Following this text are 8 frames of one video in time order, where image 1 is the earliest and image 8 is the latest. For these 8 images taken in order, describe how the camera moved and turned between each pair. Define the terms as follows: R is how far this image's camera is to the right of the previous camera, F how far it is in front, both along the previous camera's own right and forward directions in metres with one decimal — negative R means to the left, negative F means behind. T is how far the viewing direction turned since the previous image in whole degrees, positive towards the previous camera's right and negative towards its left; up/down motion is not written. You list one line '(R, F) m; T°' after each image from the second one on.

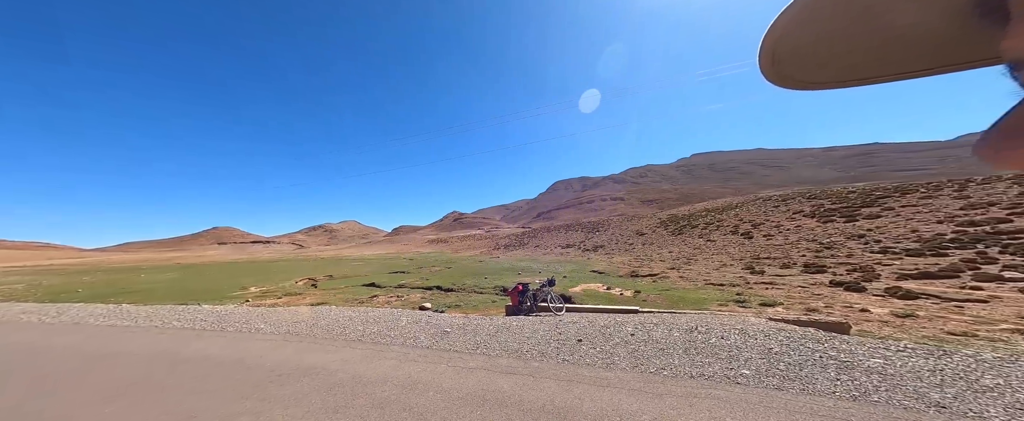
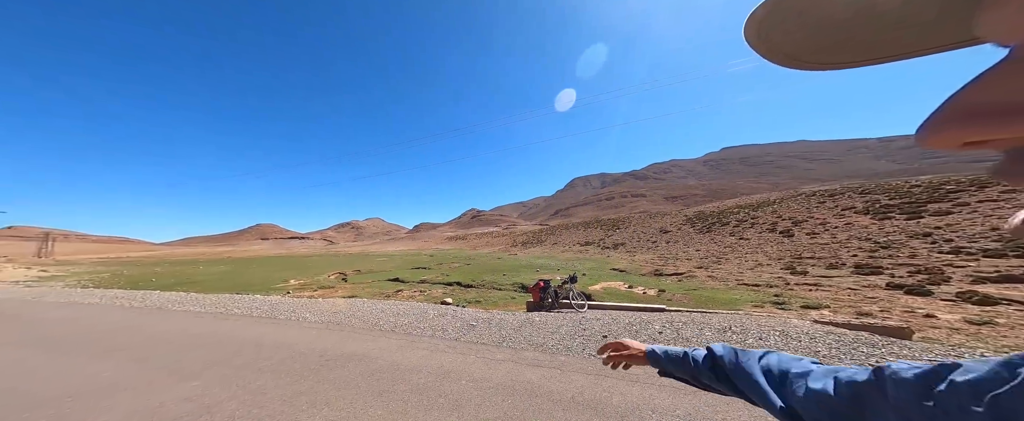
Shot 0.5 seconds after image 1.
(-0.1, -0.1) m; -5°
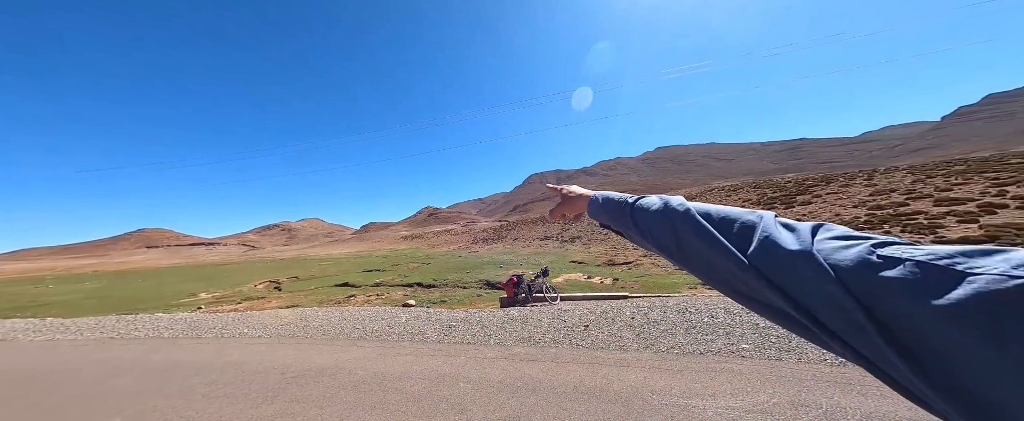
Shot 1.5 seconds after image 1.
(-0.7, +0.2) m; +9°
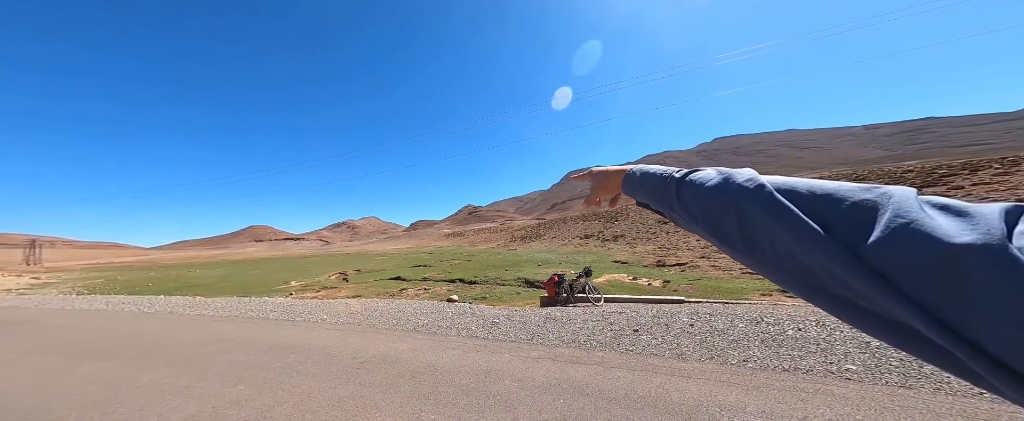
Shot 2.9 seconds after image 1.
(-0.1, -0.1) m; -8°
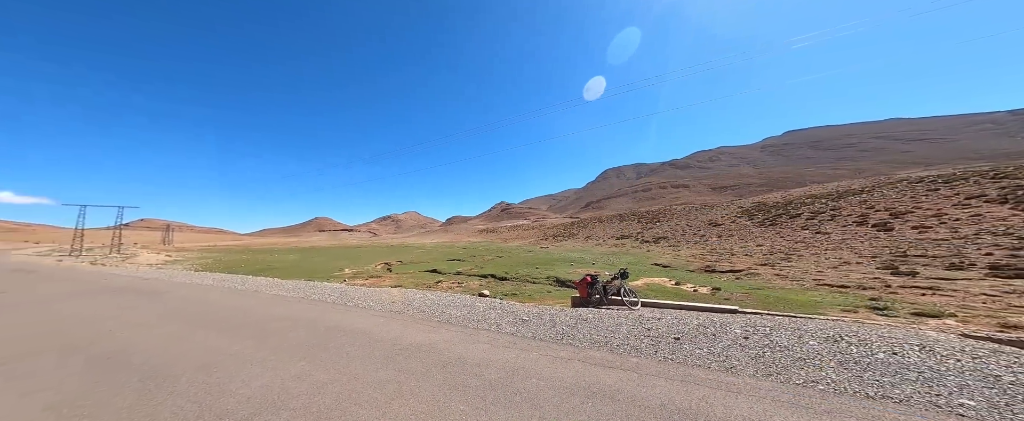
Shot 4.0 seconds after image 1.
(0.0, 0.0) m; -7°
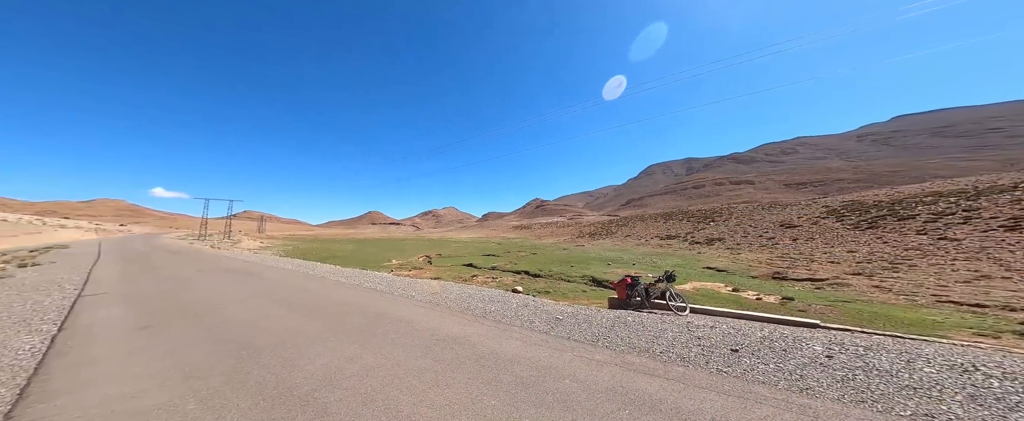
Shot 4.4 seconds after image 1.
(0.0, +0.1) m; -7°
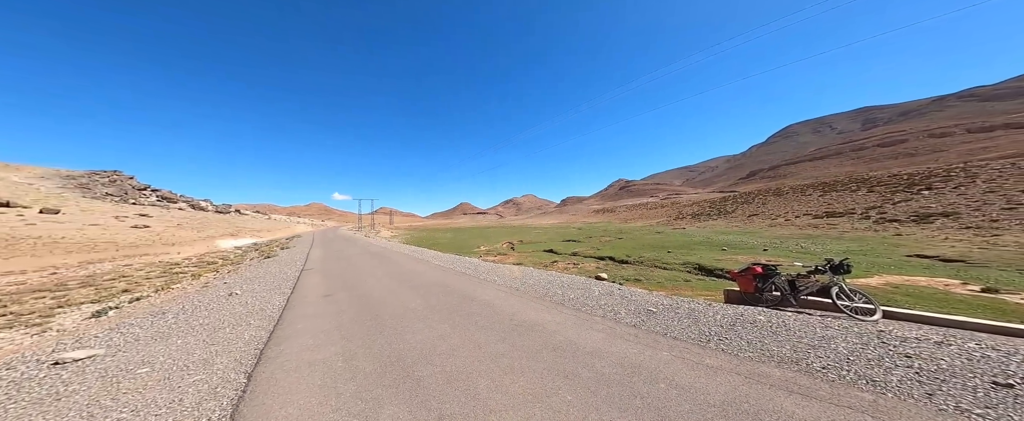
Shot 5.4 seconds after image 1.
(+0.2, +0.5) m; -18°
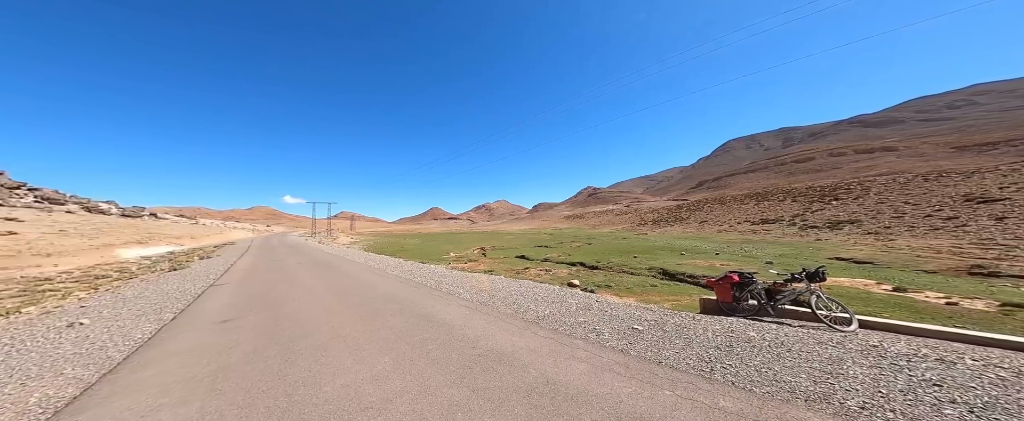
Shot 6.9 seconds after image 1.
(+0.1, +1.3) m; +7°
